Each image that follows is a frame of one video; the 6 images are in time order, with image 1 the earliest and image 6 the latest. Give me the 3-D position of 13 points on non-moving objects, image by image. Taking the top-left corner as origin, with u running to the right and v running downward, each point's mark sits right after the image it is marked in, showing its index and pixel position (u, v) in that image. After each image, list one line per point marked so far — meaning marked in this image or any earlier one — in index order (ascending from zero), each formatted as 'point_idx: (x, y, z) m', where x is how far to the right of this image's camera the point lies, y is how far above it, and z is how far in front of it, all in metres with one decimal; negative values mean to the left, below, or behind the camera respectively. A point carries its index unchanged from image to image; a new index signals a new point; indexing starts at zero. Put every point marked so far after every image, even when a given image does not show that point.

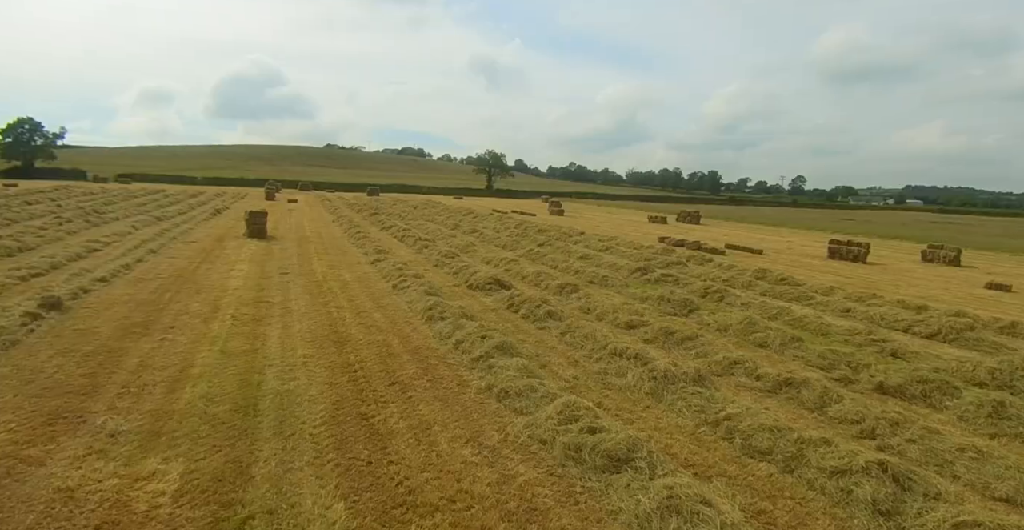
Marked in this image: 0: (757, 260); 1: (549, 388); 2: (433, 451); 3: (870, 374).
0: (+6.9, +0.1, +15.5) m
1: (+0.4, -1.1, +5.2) m
2: (-0.5, -1.3, +4.0) m
3: (+4.1, -1.2, +6.3) m
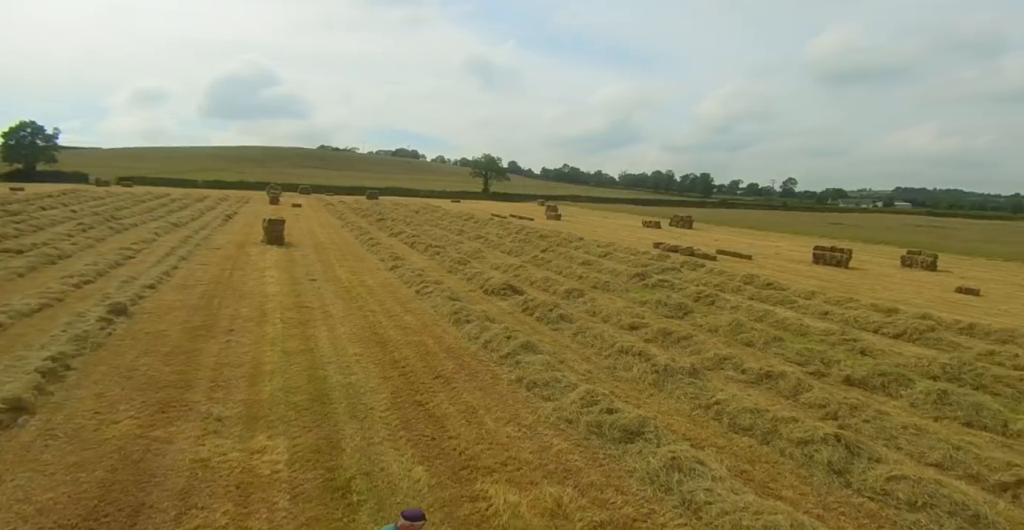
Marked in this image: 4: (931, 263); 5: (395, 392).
0: (+7.0, -0.1, +16.5) m
1: (+0.6, -1.3, +6.1) m
2: (-0.2, -1.5, +5.0) m
3: (+4.3, -1.3, +7.4) m
4: (+13.9, 0.0, +18.4) m
5: (-1.2, -1.3, +5.8) m
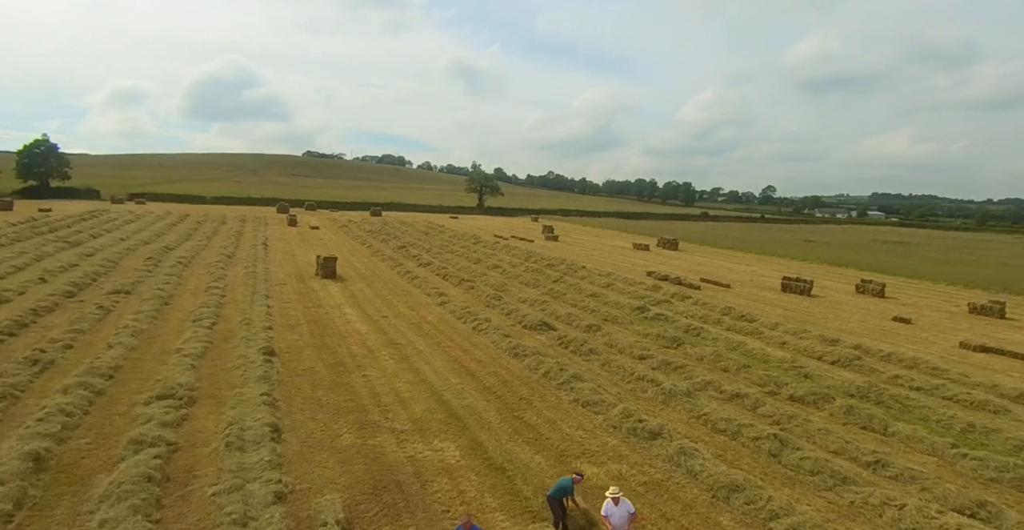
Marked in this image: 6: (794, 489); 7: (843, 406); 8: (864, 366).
0: (+7.7, -1.1, +19.9) m
1: (+1.6, -2.3, +9.3) m
2: (+0.8, -2.5, +8.2) m
3: (+5.3, -2.4, +10.6) m
4: (+14.6, -1.1, +22.0) m
5: (-0.2, -2.3, +8.9) m
6: (+3.5, -2.8, +6.9) m
7: (+5.8, -2.5, +9.8) m
8: (+7.8, -2.2, +12.3) m
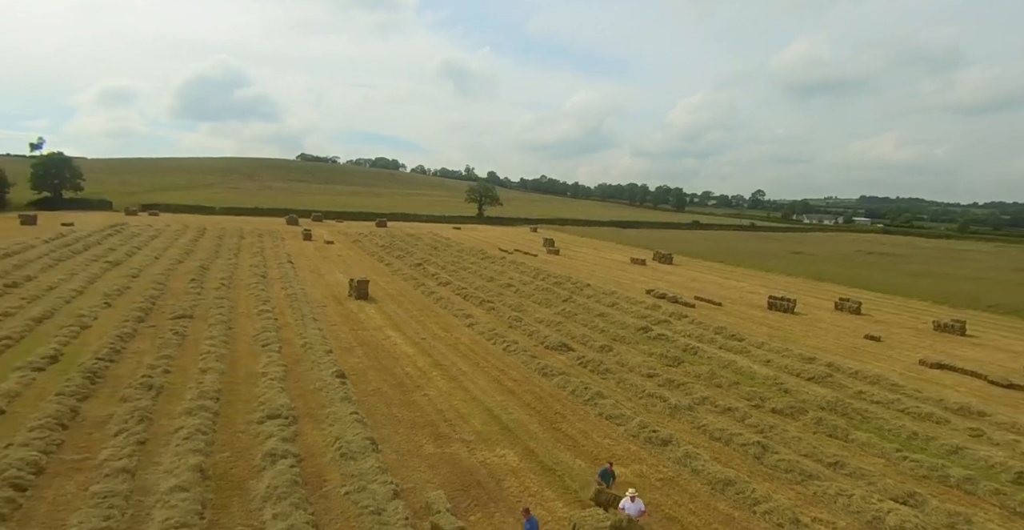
0: (+8.3, -2.0, +22.2) m
1: (+2.4, -3.1, +11.6) m
2: (+1.6, -3.3, +10.4) m
3: (+6.0, -3.2, +13.0) m
4: (+15.1, -2.0, +24.4) m
5: (+0.6, -3.2, +11.1) m
6: (+4.3, -3.6, +9.2) m
7: (+6.6, -3.3, +12.1) m
8: (+8.5, -3.1, +14.6) m
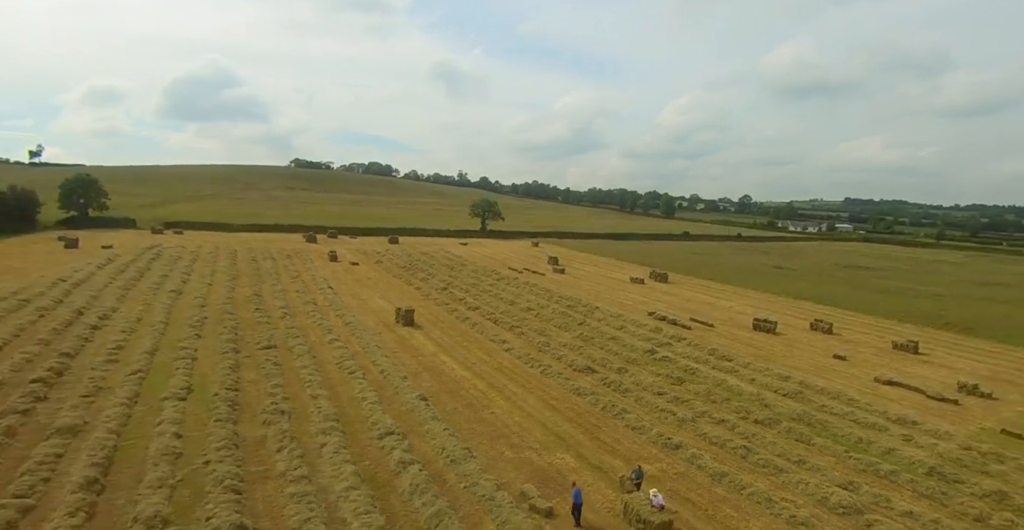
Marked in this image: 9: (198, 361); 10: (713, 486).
0: (+9.4, -3.4, +26.2) m
1: (+3.7, -4.5, +15.4) m
2: (+2.9, -4.7, +14.2) m
3: (+7.3, -4.6, +16.9) m
4: (+16.2, -3.3, +28.5) m
5: (+1.9, -4.5, +14.9) m
6: (+5.7, -5.0, +13.1) m
7: (+7.9, -4.7, +16.0) m
8: (+9.8, -4.4, +18.6) m
9: (-11.2, -3.4, +19.8) m
10: (+4.5, -5.0, +12.5) m
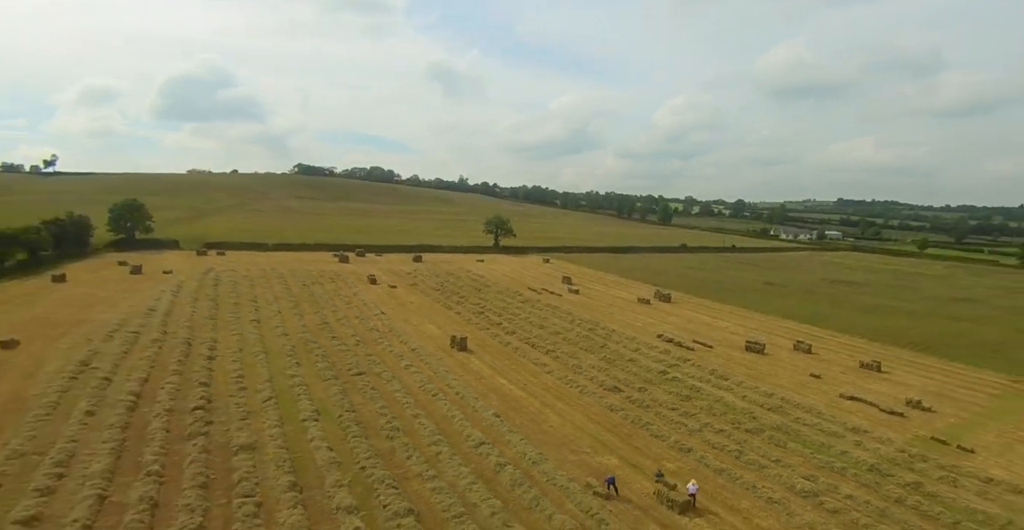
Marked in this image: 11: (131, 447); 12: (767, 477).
0: (+11.4, -5.3, +31.7) m
1: (+5.8, -6.4, +20.9) m
2: (+5.0, -6.6, +19.7) m
3: (+9.4, -6.5, +22.4) m
4: (+18.2, -5.2, +34.1) m
5: (+4.0, -6.5, +20.4) m
6: (+7.8, -6.9, +18.6) m
7: (+10.0, -6.6, +21.5) m
8: (+11.8, -6.4, +24.1) m
9: (-9.2, -5.4, +25.2) m
10: (+6.6, -6.9, +18.0) m
11: (-13.3, -6.4, +19.4) m
12: (+8.4, -7.0, +18.2) m
